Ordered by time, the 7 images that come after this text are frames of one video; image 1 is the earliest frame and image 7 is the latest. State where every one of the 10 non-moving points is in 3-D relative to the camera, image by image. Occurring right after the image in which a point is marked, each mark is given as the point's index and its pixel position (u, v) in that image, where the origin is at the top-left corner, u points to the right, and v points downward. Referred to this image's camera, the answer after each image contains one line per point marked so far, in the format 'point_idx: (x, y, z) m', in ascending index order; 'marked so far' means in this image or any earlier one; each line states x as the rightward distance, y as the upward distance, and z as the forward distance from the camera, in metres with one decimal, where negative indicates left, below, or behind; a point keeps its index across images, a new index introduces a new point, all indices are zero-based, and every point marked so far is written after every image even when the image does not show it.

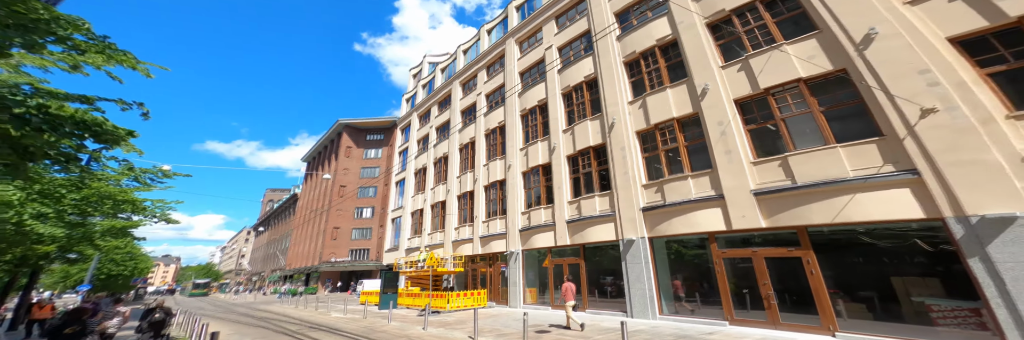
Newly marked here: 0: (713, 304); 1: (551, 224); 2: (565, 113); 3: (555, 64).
0: (+5.7, -3.9, +9.6) m
1: (+2.2, -2.4, +15.5) m
2: (+3.1, +3.1, +16.9) m
3: (+2.9, +6.0, +18.3) m
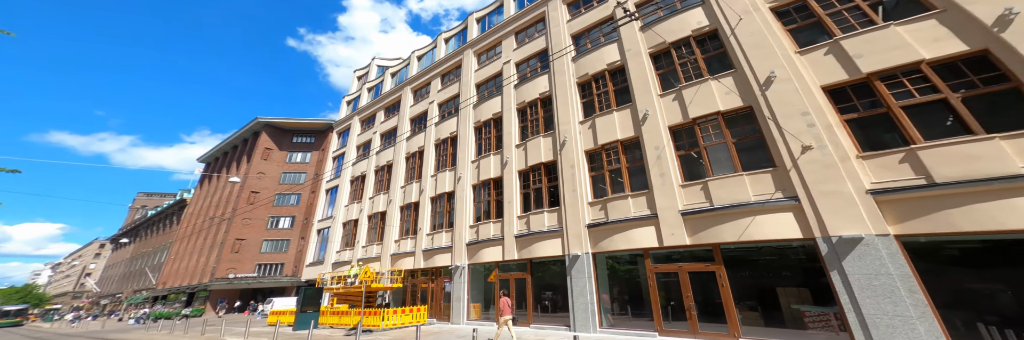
0: (+4.1, -4.7, +10.6) m
1: (-0.3, -3.2, +15.9) m
2: (+0.6, +2.2, +17.6) m
3: (+0.3, +5.0, +19.2) m
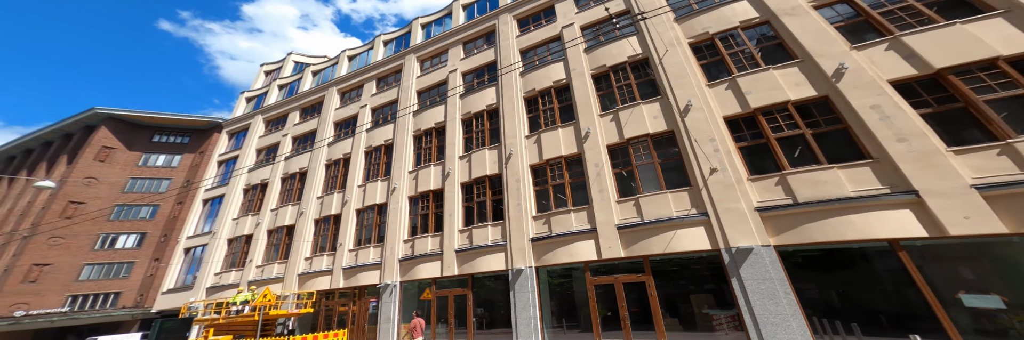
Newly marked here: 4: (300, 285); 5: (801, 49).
0: (+2.1, -5.2, +11.1) m
1: (-3.4, -3.8, +15.3) m
2: (-2.7, +1.5, +17.5) m
3: (-3.3, +4.3, +19.1) m
4: (-12.4, -6.7, +19.6) m
5: (+9.5, +3.8, +10.8) m
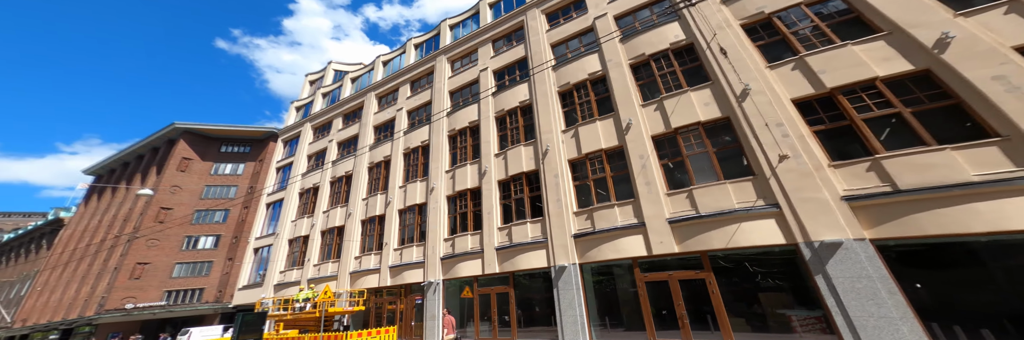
0: (+3.6, -5.0, +10.6) m
1: (-1.5, -3.7, +15.4) m
2: (-0.8, +1.7, +17.5) m
3: (-1.3, +4.4, +19.1) m
4: (-9.9, -6.9, +20.6) m
5: (+10.5, +4.3, +9.6) m
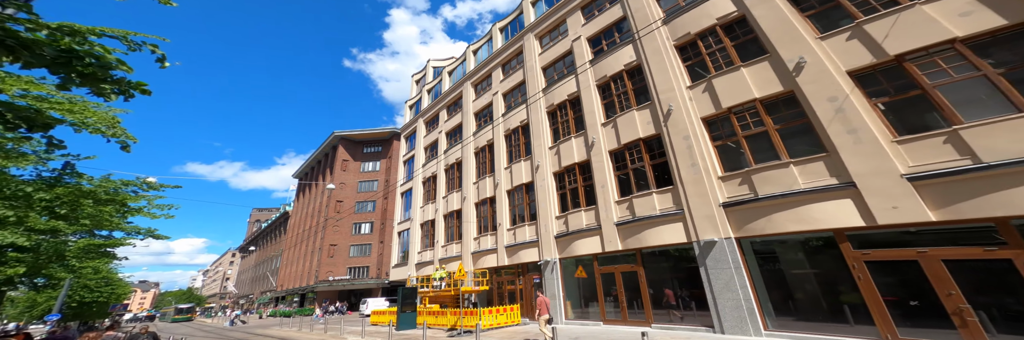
0: (+7.3, -3.7, +8.4) m
1: (+3.6, -2.5, +14.3) m
2: (+4.3, +3.1, +15.8) m
3: (+3.9, +5.9, +17.4) m
4: (-2.5, -6.0, +22.0) m
5: (+12.4, +6.2, +4.9) m
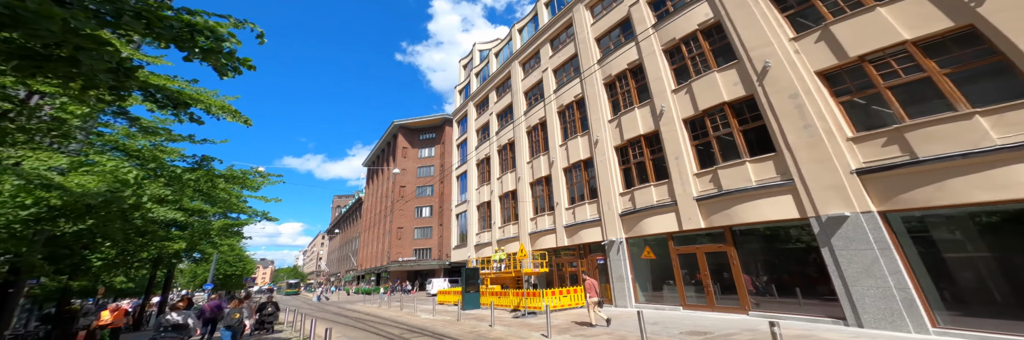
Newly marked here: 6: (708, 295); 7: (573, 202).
0: (+9.1, -2.8, +6.8) m
1: (+6.3, -1.4, +13.1) m
2: (+6.9, +4.2, +14.2) m
3: (+6.7, +7.1, +15.7) m
4: (+1.5, -4.8, +21.7) m
5: (+13.3, +7.0, +2.1) m
6: (+6.8, -4.4, +11.8) m
7: (+3.6, -1.9, +18.9) m
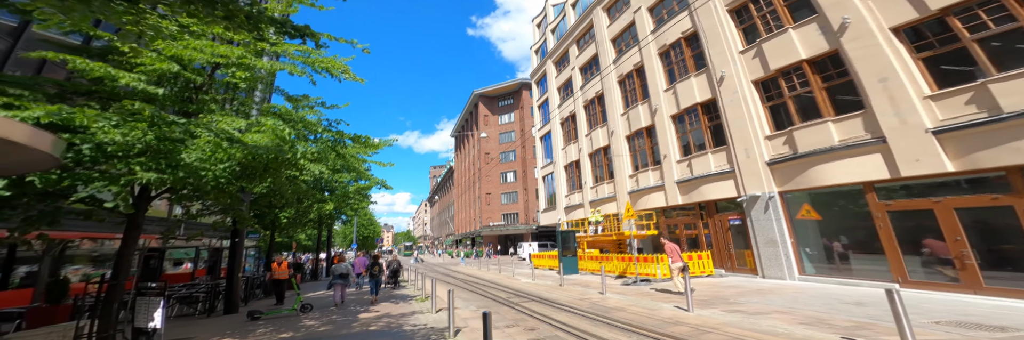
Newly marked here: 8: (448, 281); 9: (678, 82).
0: (+11.9, -1.3, +2.7) m
1: (+10.4, +0.6, +9.4) m
2: (+11.0, +6.4, +9.8) m
3: (+10.9, +9.4, +11.0) m
4: (+7.8, -2.0, +19.1) m
5: (+14.4, +8.1, -3.7) m
6: (+10.9, -2.4, +8.3) m
7: (+9.1, +0.6, +15.6) m
8: (-3.6, -6.3, +18.9) m
9: (+9.0, +4.3, +16.1) m
